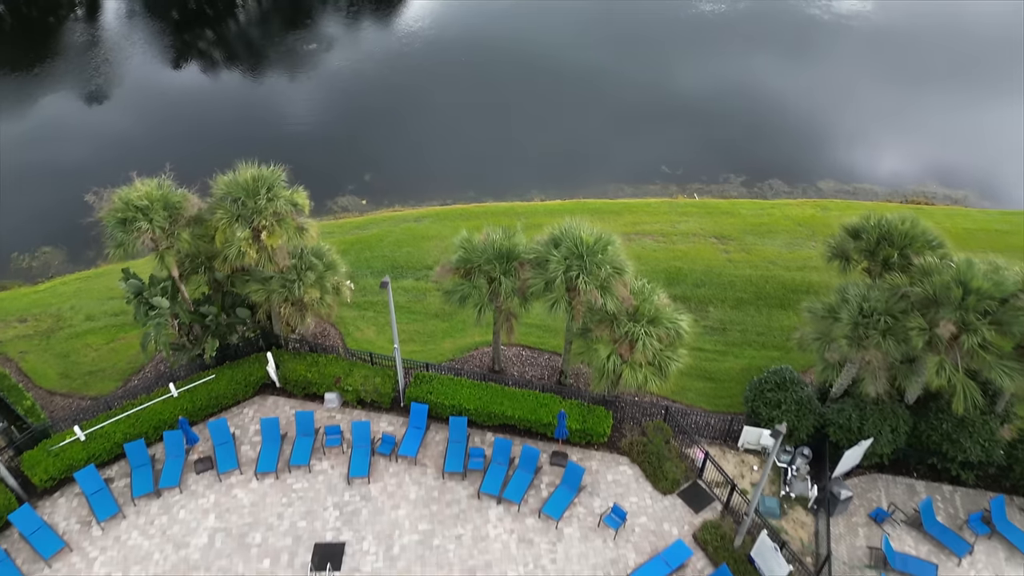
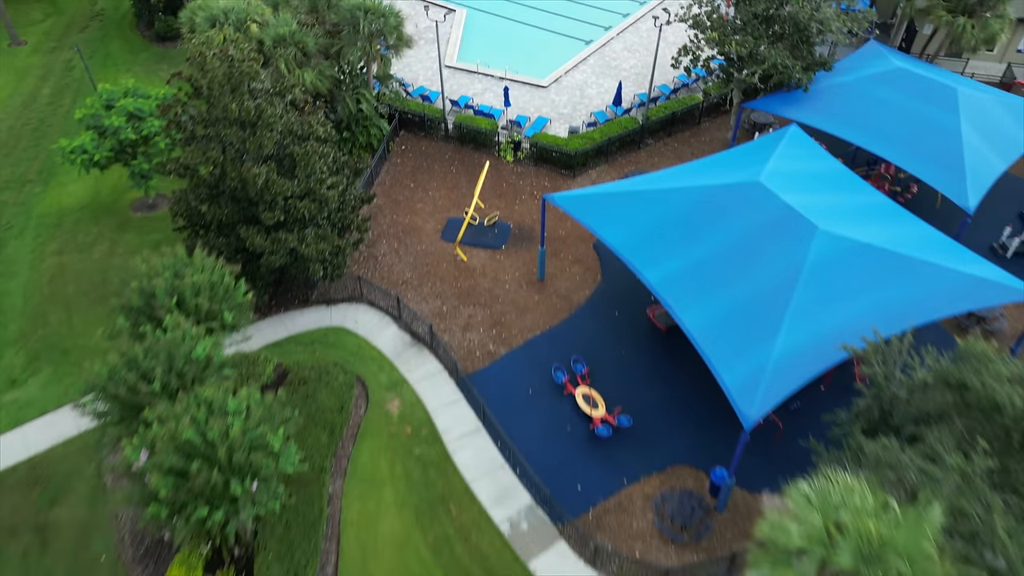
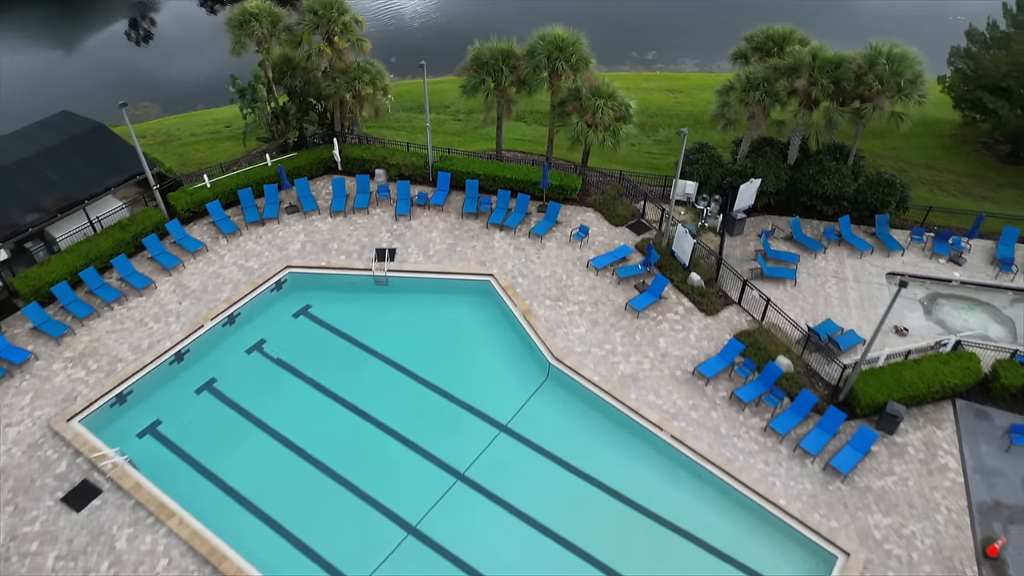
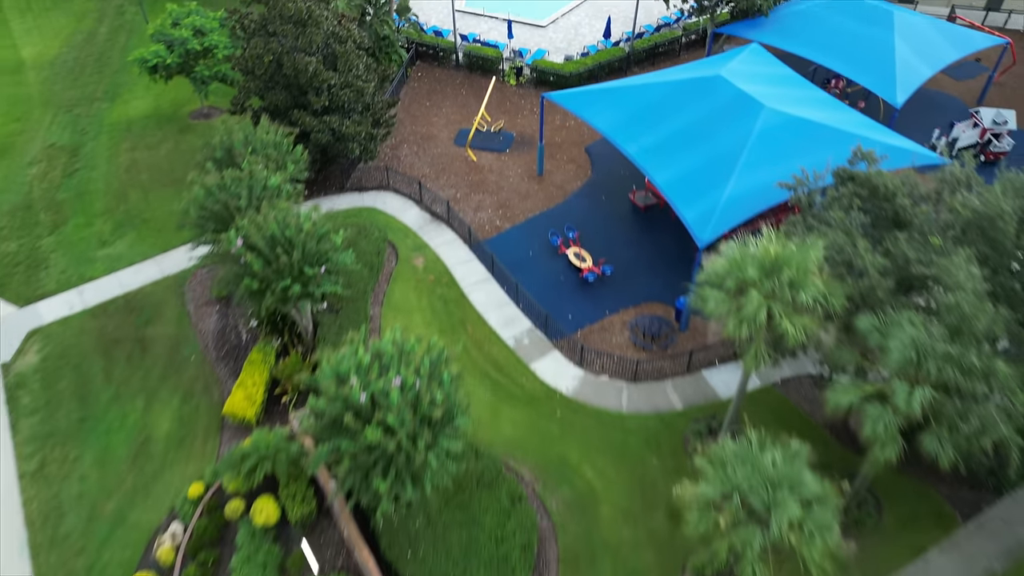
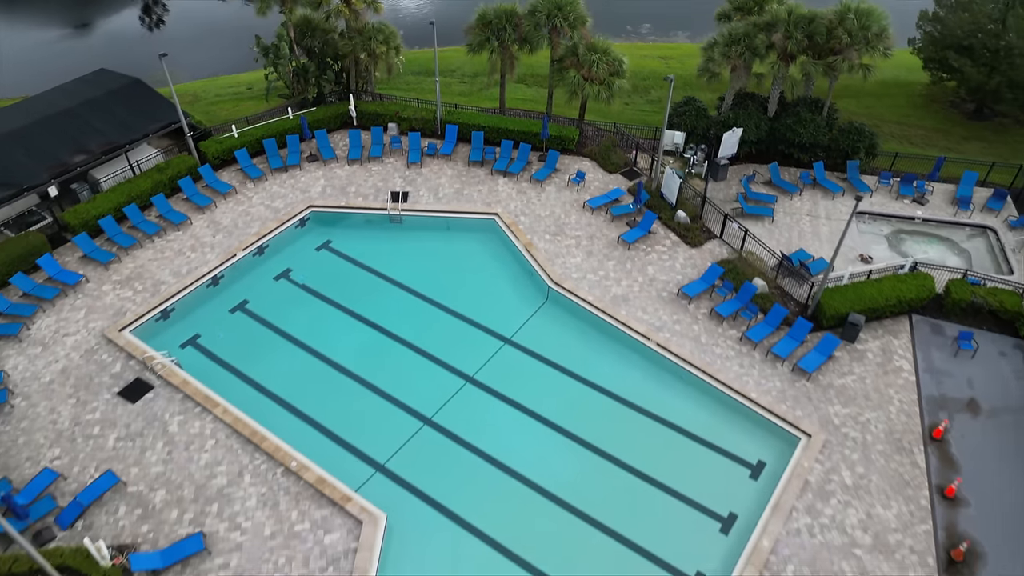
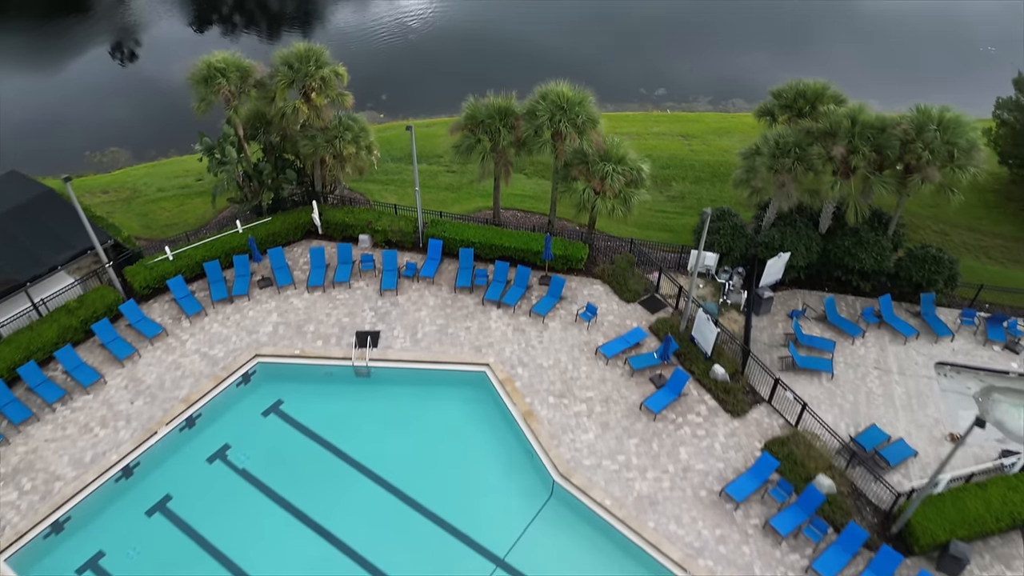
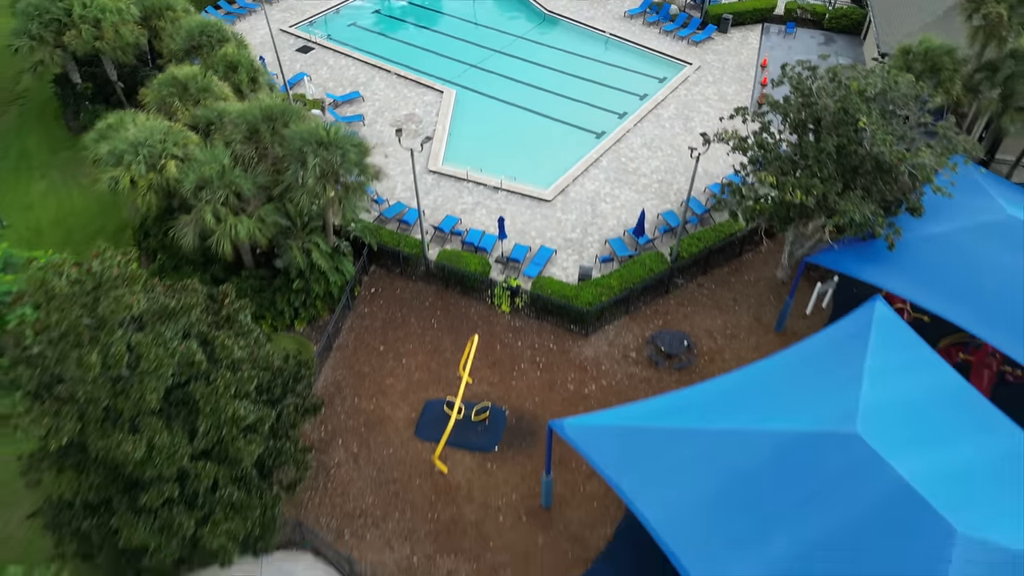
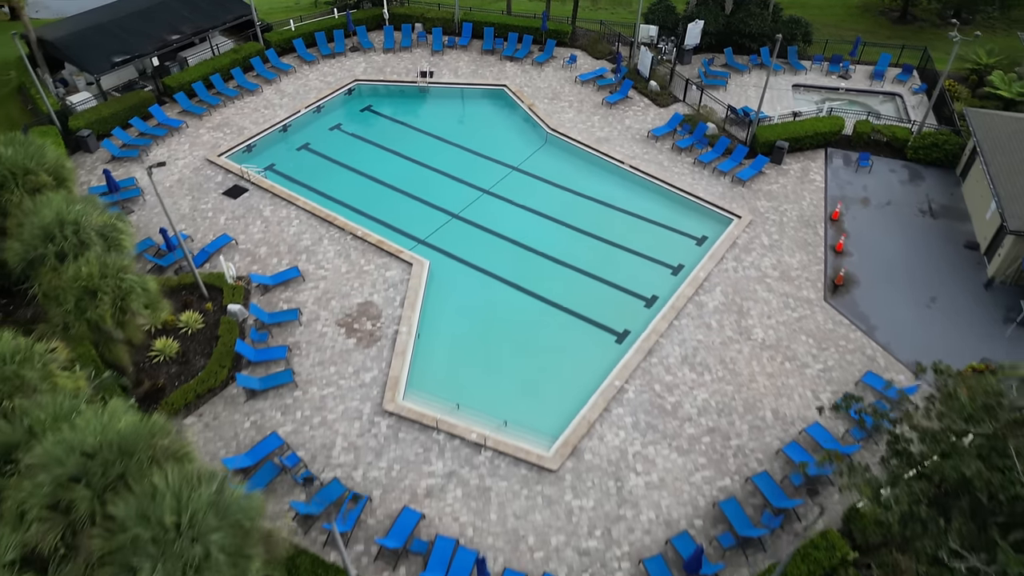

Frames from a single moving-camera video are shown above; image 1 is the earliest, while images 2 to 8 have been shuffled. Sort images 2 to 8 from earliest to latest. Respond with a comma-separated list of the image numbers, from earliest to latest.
6, 3, 5, 8, 7, 2, 4
